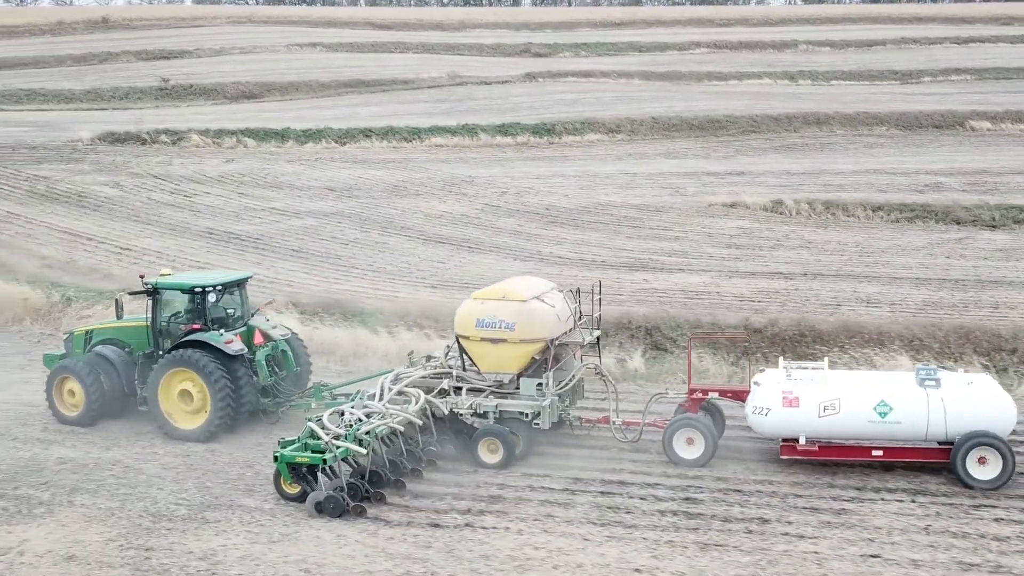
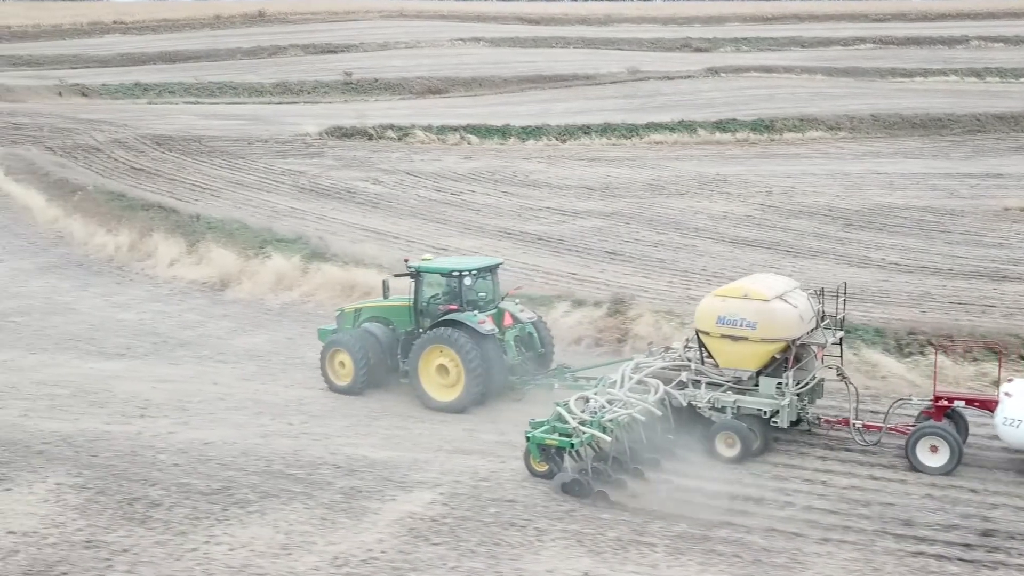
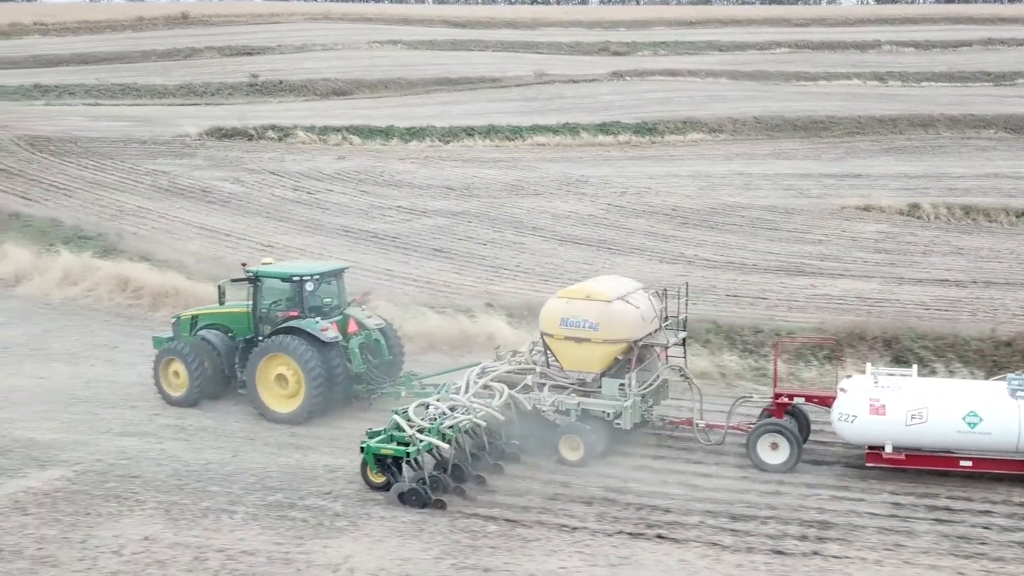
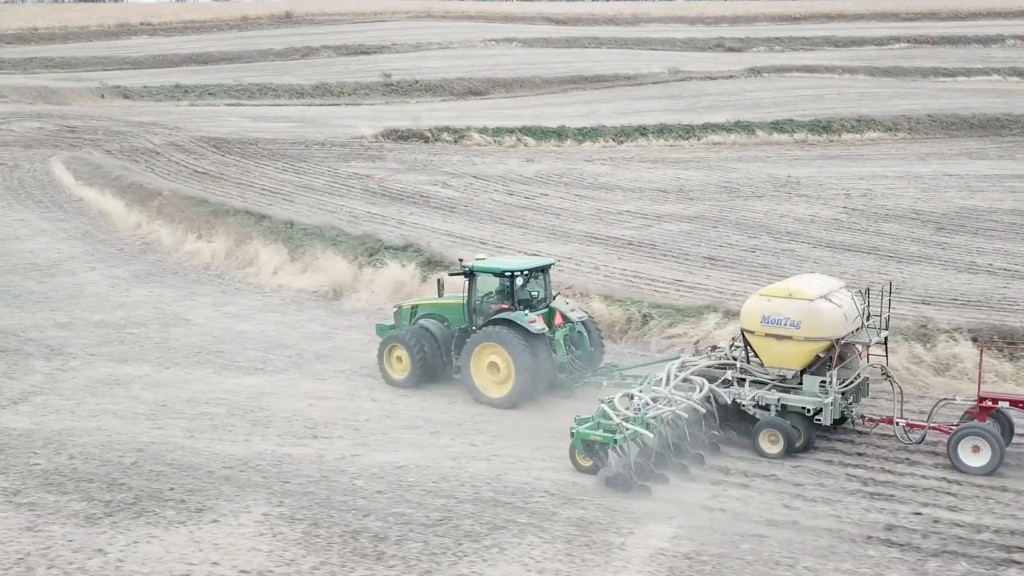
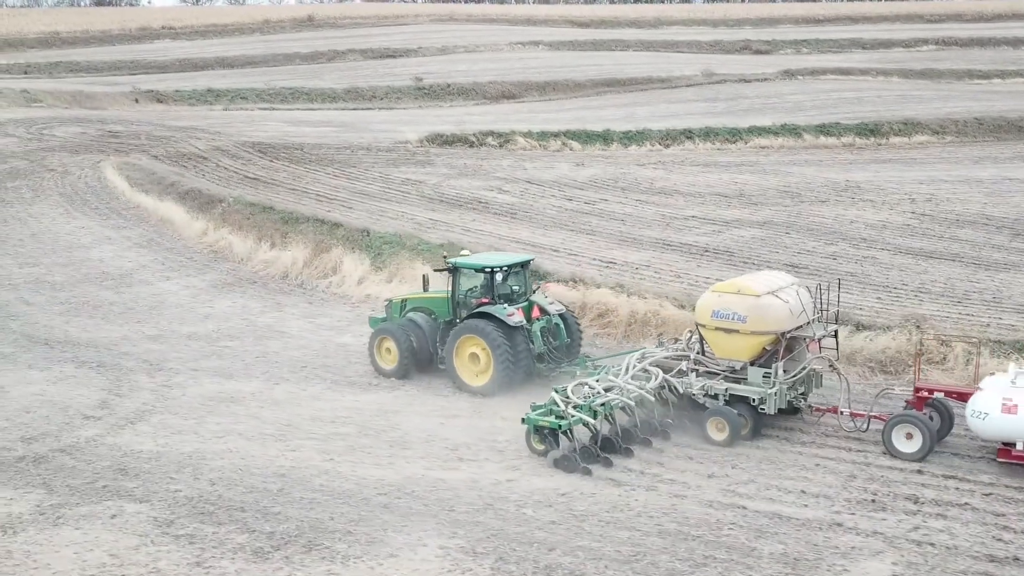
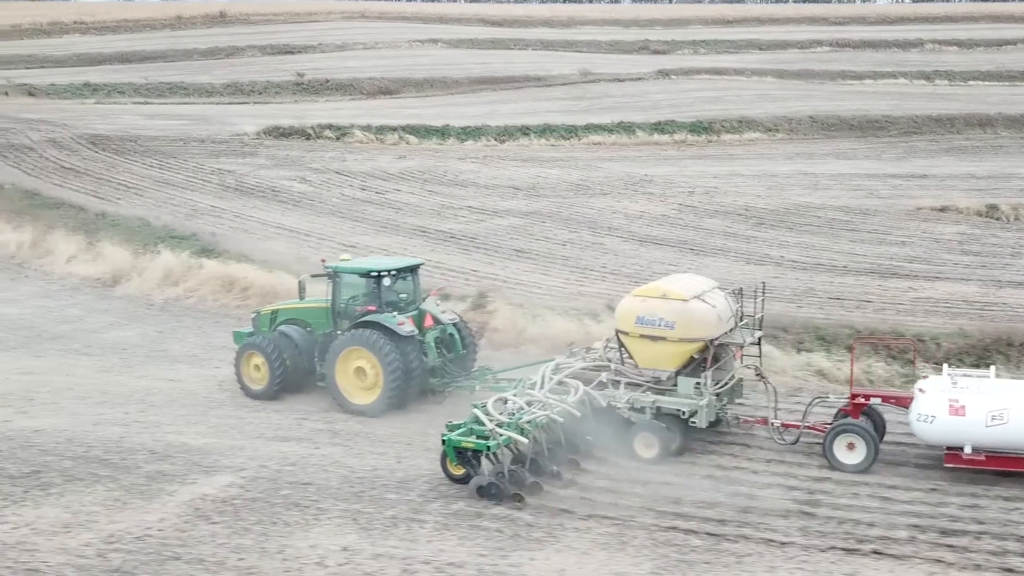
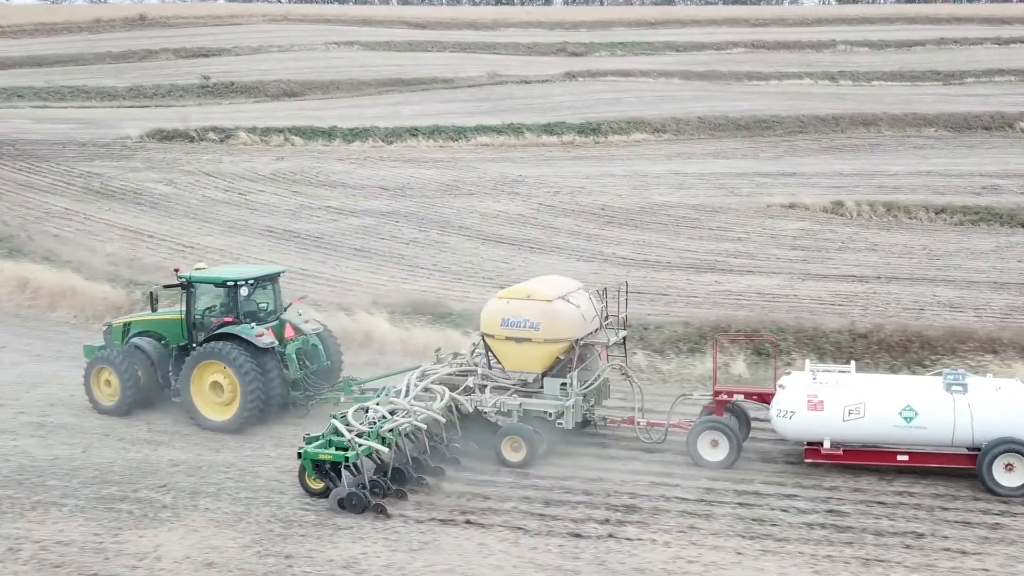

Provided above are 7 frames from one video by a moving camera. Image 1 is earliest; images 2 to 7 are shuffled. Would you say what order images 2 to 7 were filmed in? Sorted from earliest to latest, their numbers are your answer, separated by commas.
7, 3, 6, 2, 4, 5
